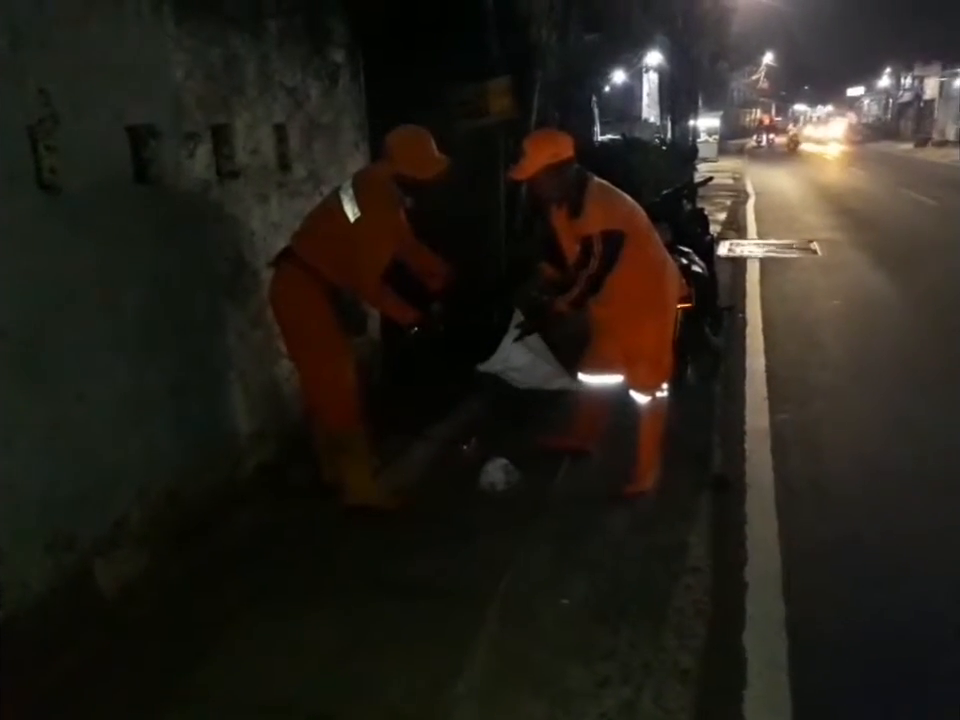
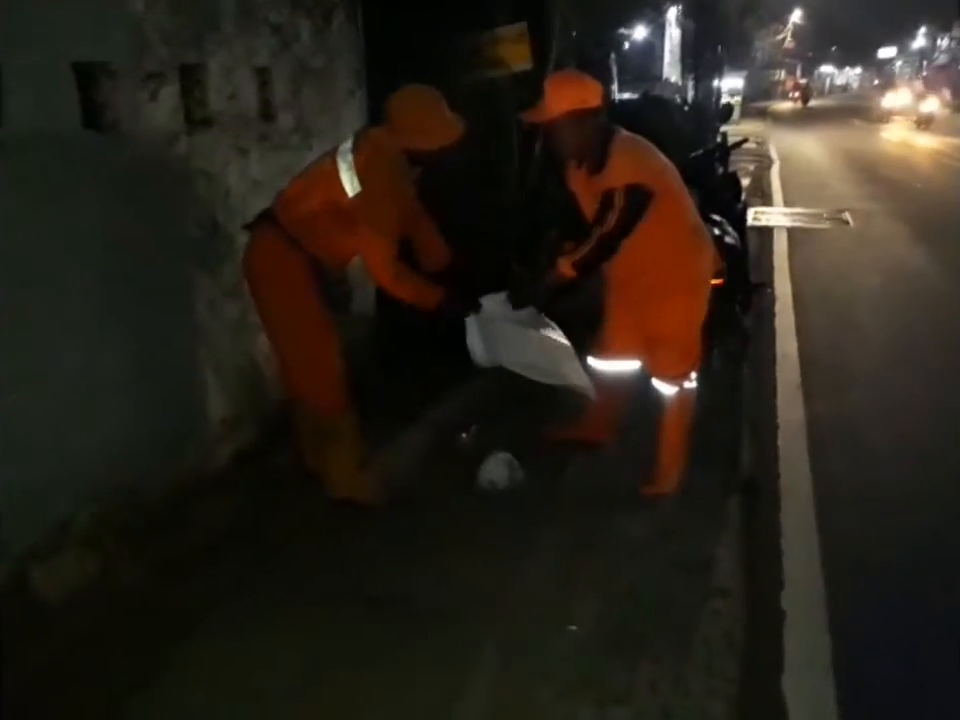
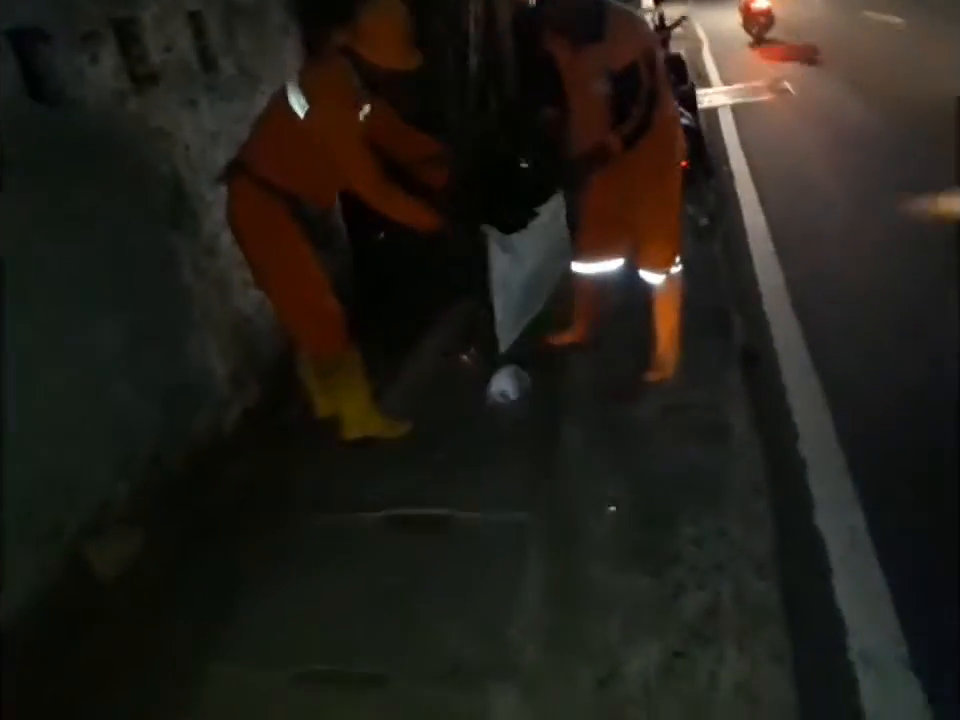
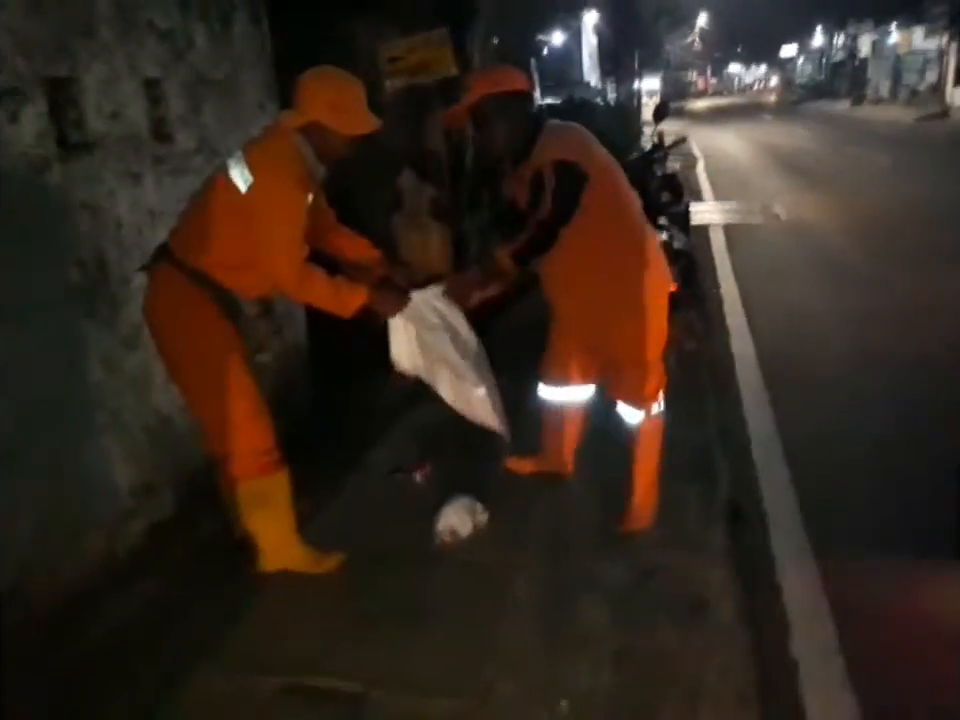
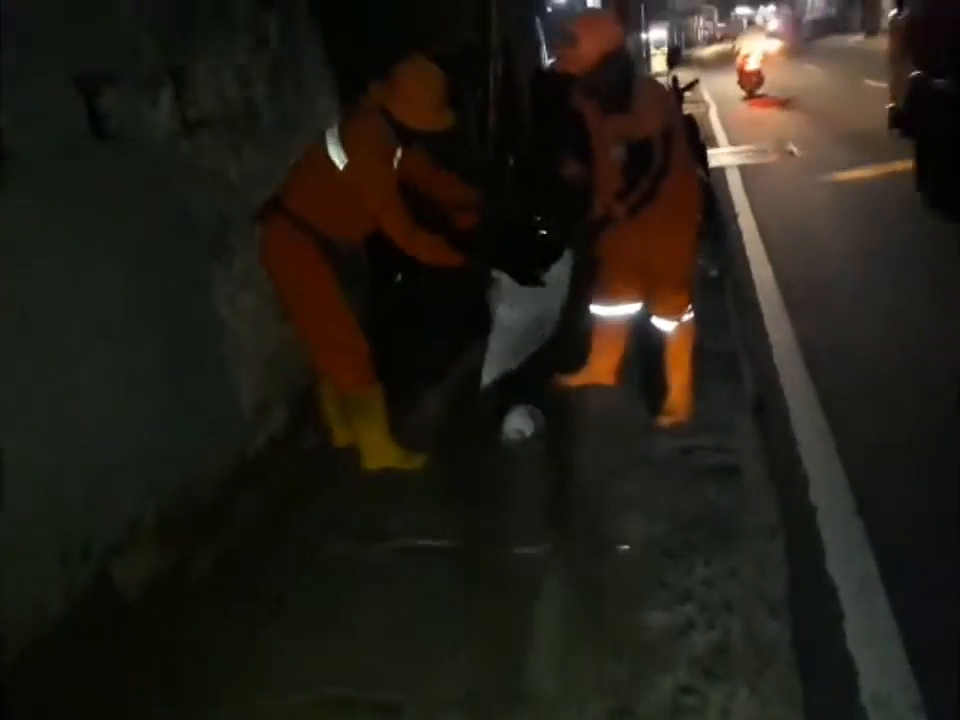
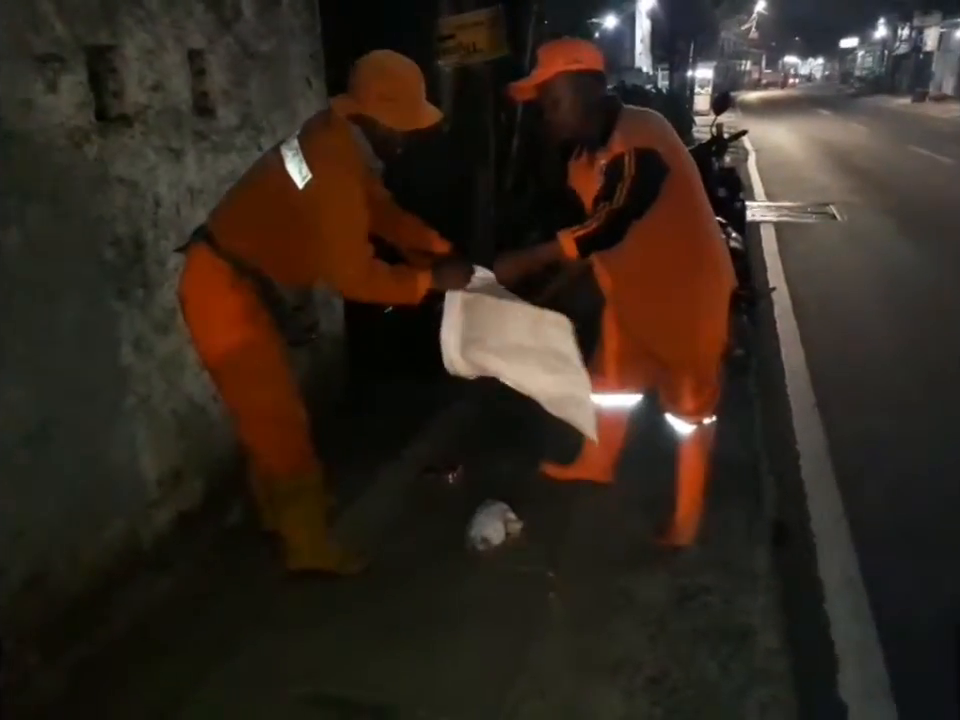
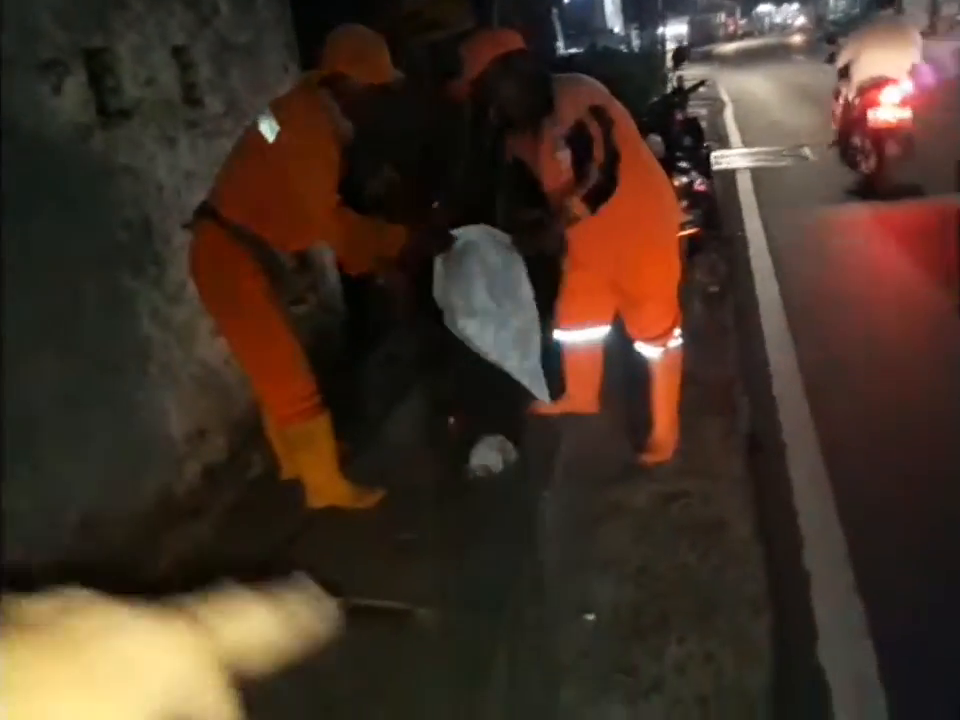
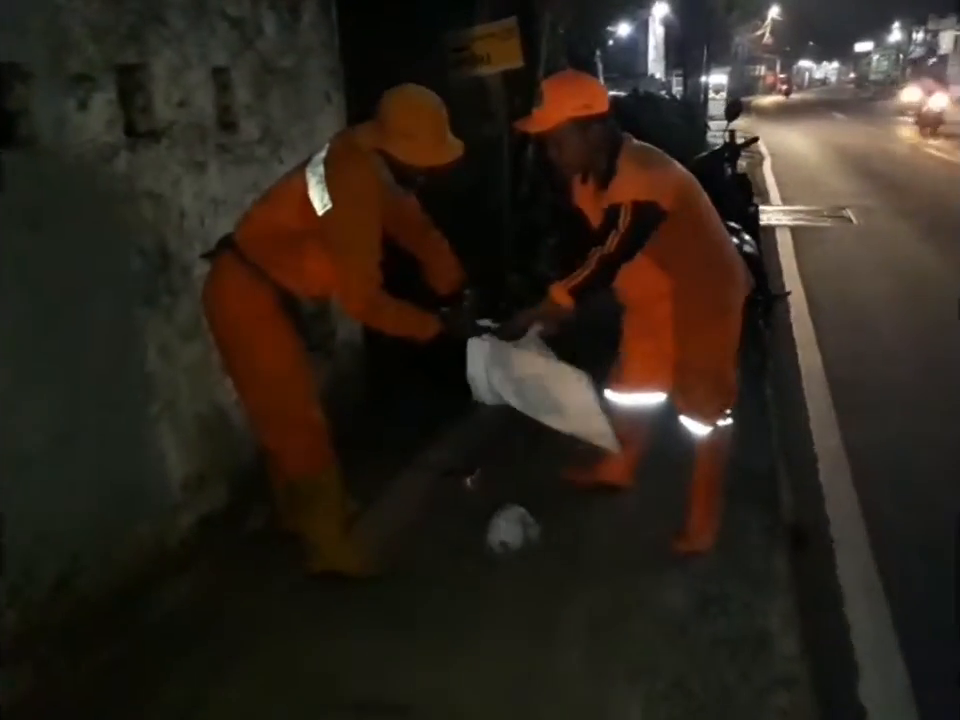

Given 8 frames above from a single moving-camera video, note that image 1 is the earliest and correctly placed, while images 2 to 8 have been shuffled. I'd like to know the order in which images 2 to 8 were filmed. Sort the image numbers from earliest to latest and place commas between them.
2, 8, 6, 4, 7, 3, 5
